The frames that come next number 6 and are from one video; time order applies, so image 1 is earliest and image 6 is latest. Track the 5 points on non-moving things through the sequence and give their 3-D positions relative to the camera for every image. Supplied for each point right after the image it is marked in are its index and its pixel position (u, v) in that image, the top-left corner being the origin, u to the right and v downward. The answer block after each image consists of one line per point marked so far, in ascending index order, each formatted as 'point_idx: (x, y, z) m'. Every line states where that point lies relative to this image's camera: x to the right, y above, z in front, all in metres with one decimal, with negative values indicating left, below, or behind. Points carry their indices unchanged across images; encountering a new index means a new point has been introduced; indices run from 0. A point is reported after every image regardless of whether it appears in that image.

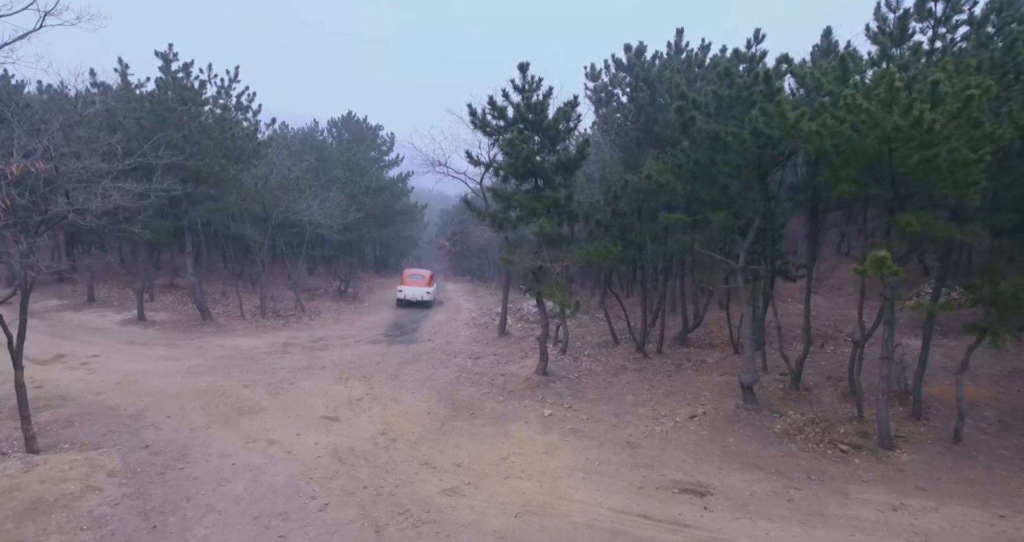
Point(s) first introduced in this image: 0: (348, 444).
0: (-3.8, -4.1, +15.0) m
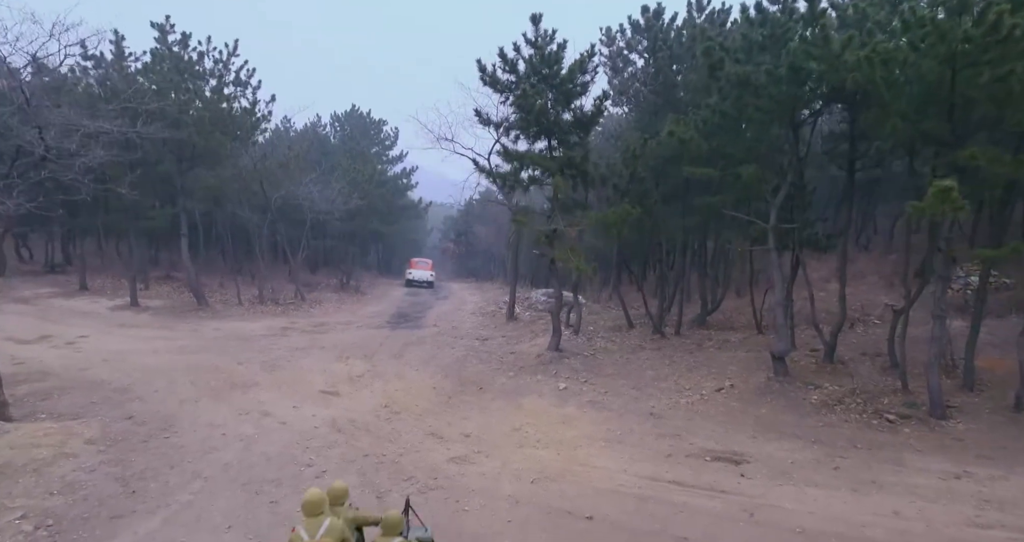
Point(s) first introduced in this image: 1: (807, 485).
0: (-3.6, -3.2, +13.9) m
1: (+4.7, -3.4, +10.0) m
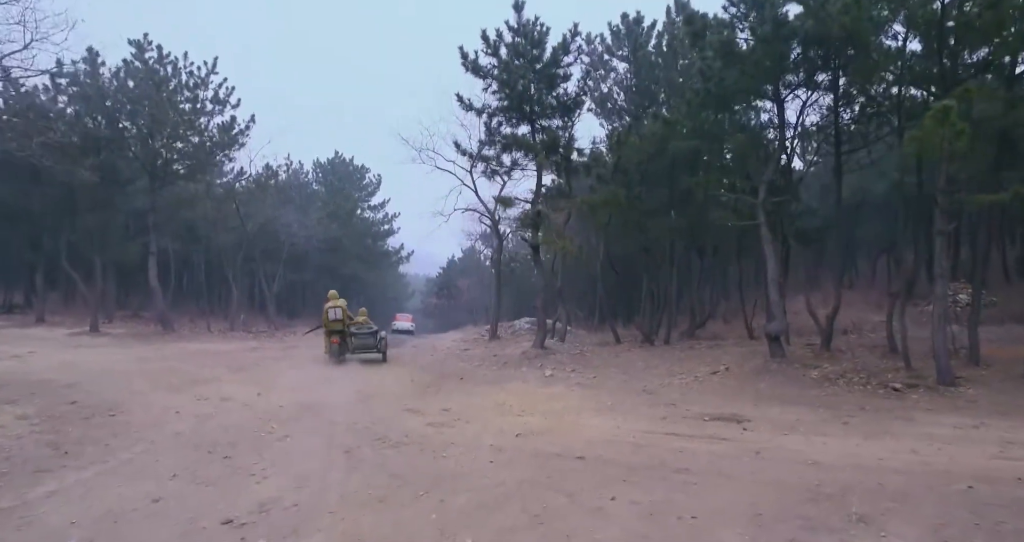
0: (-3.9, -2.6, +12.8) m
1: (+4.4, -2.4, +9.2) m
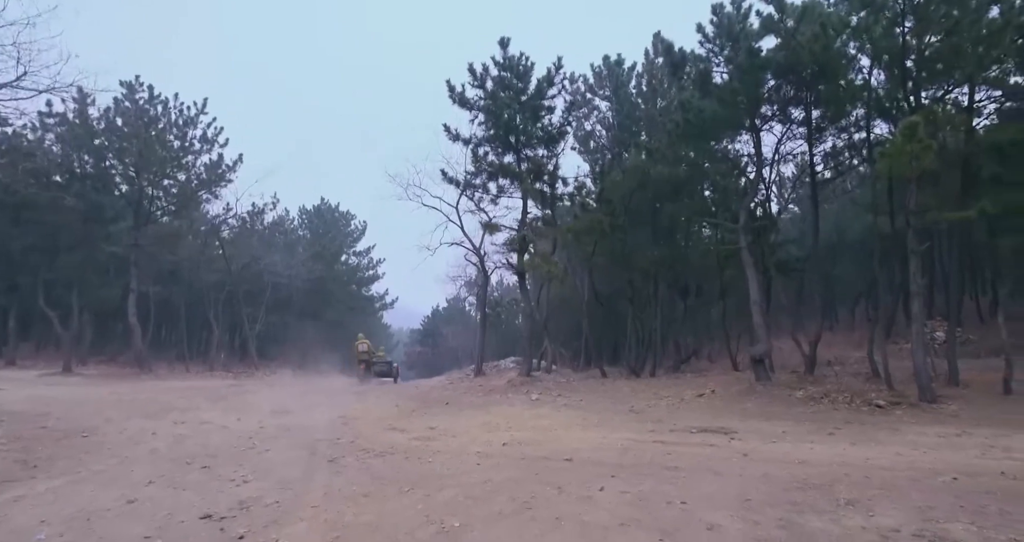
0: (-4.2, -3.0, +12.6) m
1: (+4.2, -2.5, +9.2) m
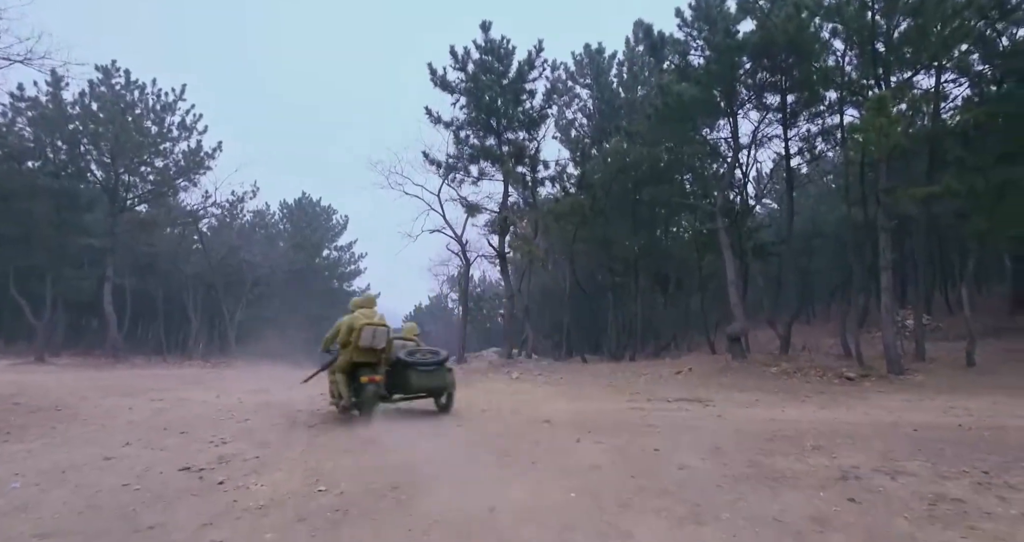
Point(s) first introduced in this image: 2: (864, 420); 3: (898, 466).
0: (-4.6, -2.6, +12.6) m
1: (+3.9, -2.0, +9.4) m
2: (+4.5, -1.9, +8.1) m
3: (+3.3, -1.7, +5.4) m
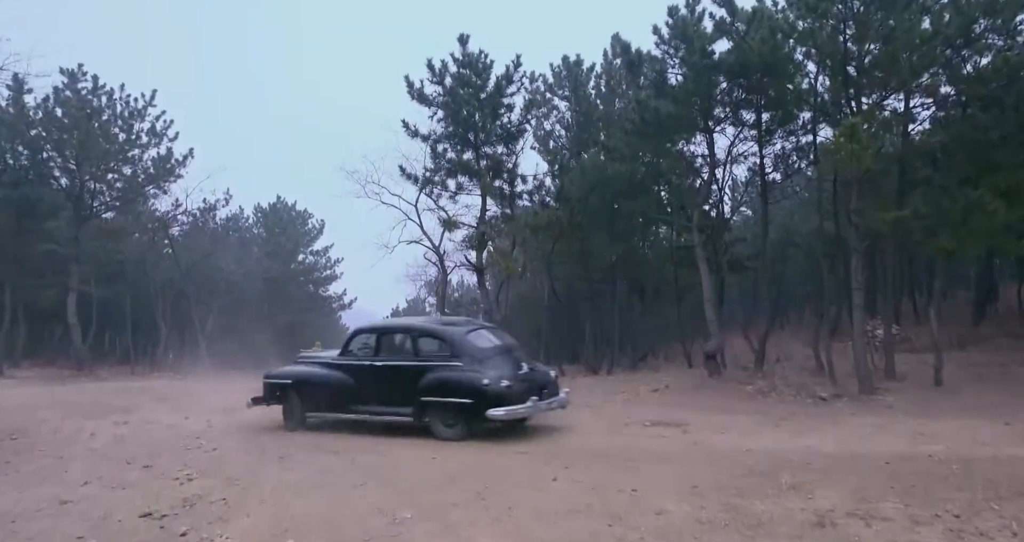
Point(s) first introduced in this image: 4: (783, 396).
0: (-5.1, -2.9, +12.3) m
1: (+3.6, -2.4, +9.4) m
2: (+4.2, -2.3, +8.1) m
3: (+3.1, -2.0, +5.4) m
4: (+5.3, -2.5, +12.4) m
